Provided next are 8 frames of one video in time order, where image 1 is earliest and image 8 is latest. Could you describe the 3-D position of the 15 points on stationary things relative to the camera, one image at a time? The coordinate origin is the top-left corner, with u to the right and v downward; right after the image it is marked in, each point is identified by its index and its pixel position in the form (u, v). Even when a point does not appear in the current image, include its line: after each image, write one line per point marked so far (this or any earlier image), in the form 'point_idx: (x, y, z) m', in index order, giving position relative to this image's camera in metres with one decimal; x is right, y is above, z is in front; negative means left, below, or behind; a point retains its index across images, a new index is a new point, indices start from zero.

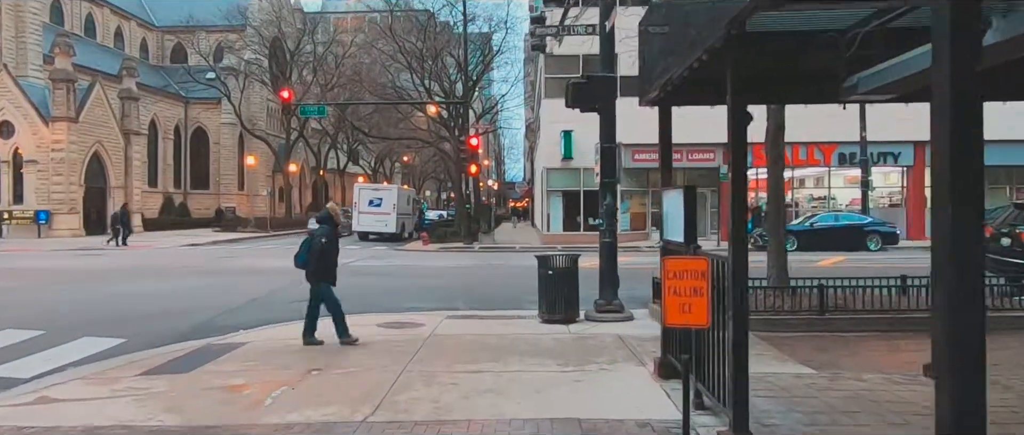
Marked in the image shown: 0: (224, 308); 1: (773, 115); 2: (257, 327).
0: (-5.3, -1.7, +12.9) m
1: (+4.0, +1.5, +10.8) m
2: (-4.0, -1.7, +11.0) m
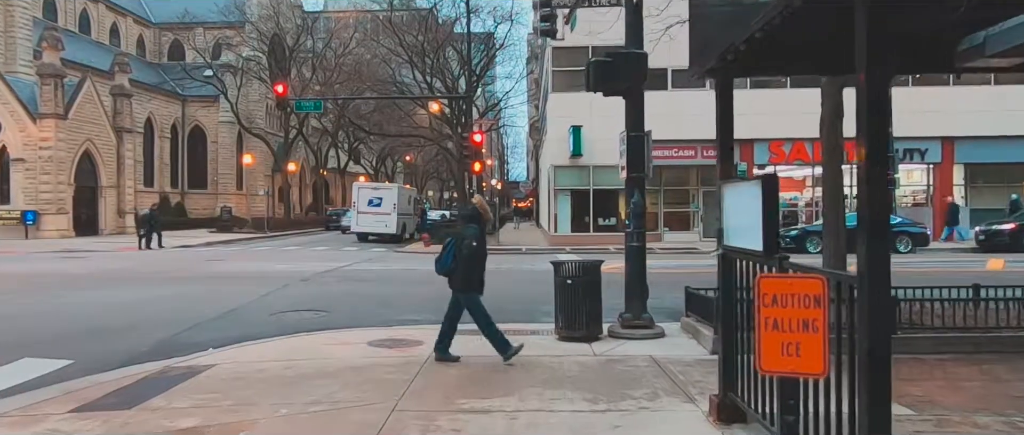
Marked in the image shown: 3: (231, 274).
0: (-5.1, -1.7, +11.4) m
1: (+4.2, +1.5, +9.3) m
2: (-3.8, -1.7, +9.5) m
3: (-7.6, -1.5, +19.0) m
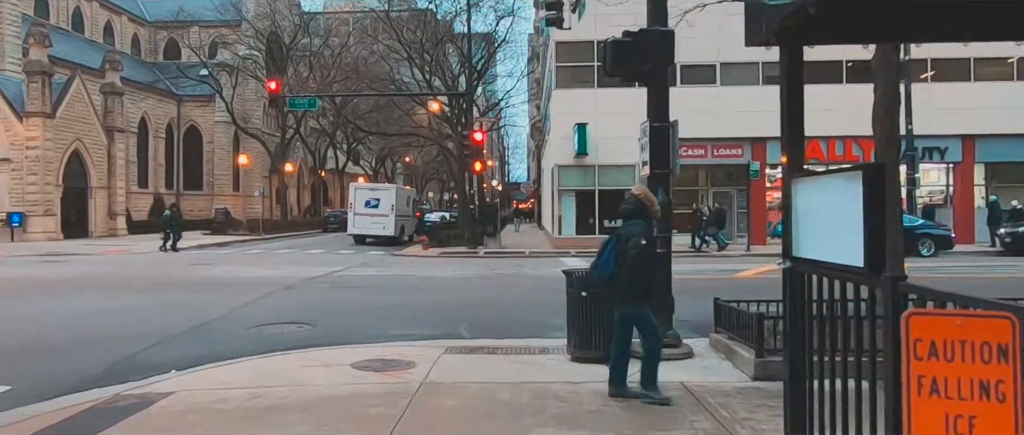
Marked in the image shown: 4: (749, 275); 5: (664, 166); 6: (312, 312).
0: (-5.1, -1.7, +10.2) m
1: (+4.3, +1.5, +8.1) m
2: (-3.8, -1.8, +8.3) m
3: (-7.5, -1.6, +17.8) m
4: (+5.7, -1.4, +16.9) m
5: (+1.8, +0.6, +8.1) m
6: (-3.4, -1.6, +11.8) m
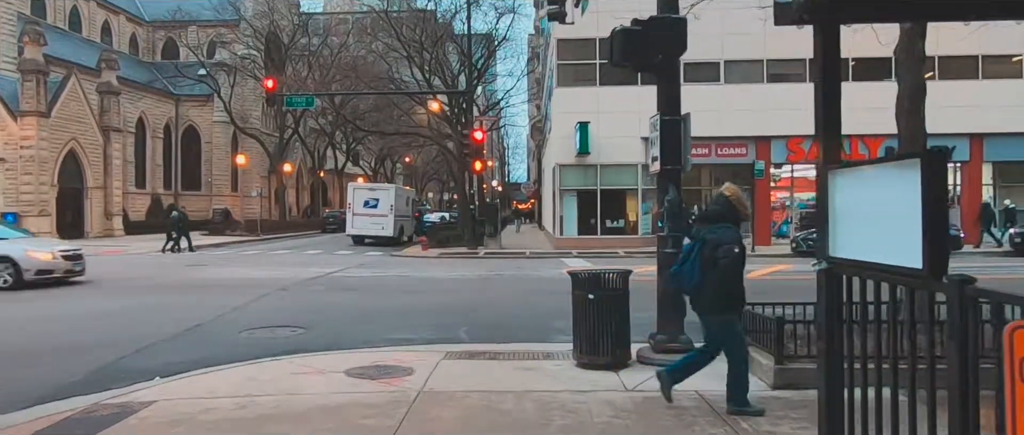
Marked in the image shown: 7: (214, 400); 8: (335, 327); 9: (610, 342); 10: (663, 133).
0: (-5.0, -1.7, +9.8) m
1: (+4.3, +1.5, +7.7) m
2: (-3.7, -1.8, +7.9) m
3: (-7.5, -1.6, +17.4) m
4: (+5.8, -1.4, +16.5) m
5: (+1.8, +0.6, +7.7) m
6: (-3.3, -1.6, +11.4) m
7: (-2.9, -1.7, +6.7) m
8: (-2.6, -1.6, +10.4) m
9: (+1.0, -1.3, +7.5) m
10: (+1.7, +0.9, +7.7) m
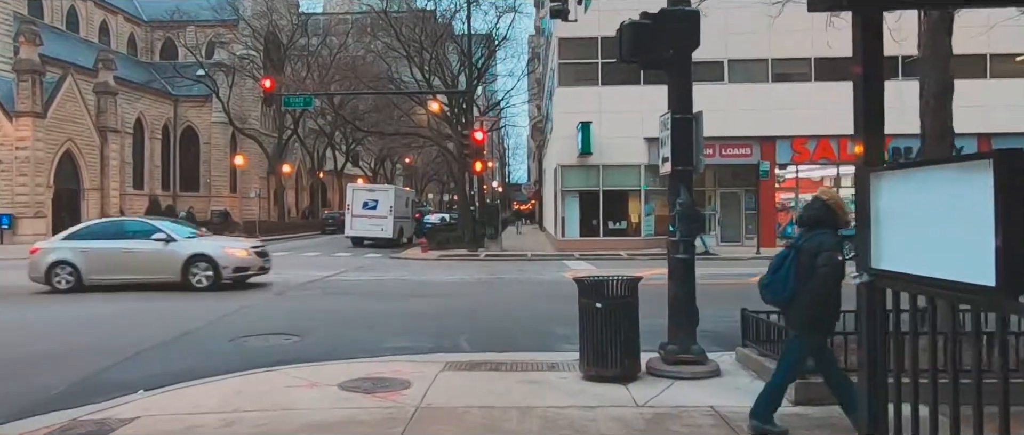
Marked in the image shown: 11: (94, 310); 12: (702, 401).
0: (-5.0, -1.8, +9.3) m
1: (+4.3, +1.4, +7.3) m
2: (-3.7, -1.8, +7.5) m
3: (-7.5, -1.6, +17.0) m
4: (+5.8, -1.4, +16.1) m
5: (+1.8, +0.6, +7.3) m
6: (-3.3, -1.6, +11.0) m
7: (-2.8, -1.8, +6.3) m
8: (-2.6, -1.7, +10.0) m
9: (+1.1, -1.4, +7.1) m
10: (+1.7, +0.9, +7.3) m
11: (-7.9, -1.7, +13.2) m
12: (+1.7, -1.7, +6.3) m
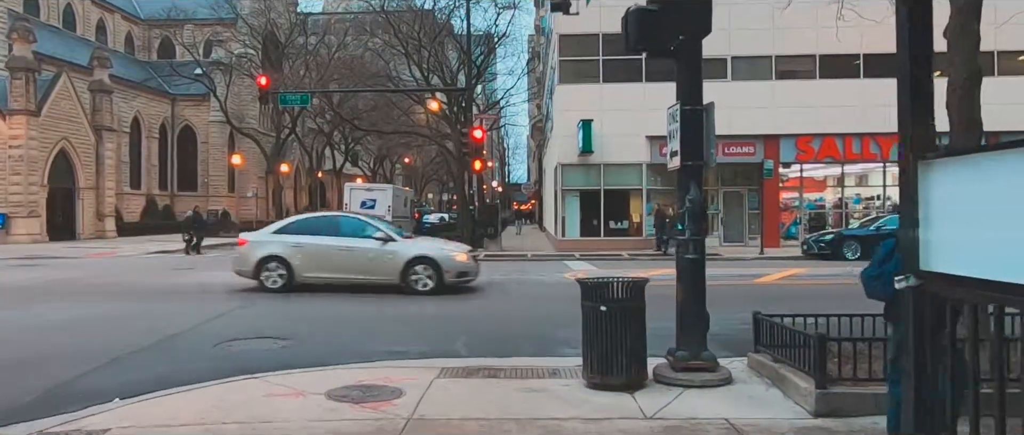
0: (-5.0, -1.7, +8.9) m
1: (+4.3, +1.5, +6.8) m
2: (-3.7, -1.8, +7.1) m
3: (-7.5, -1.6, +16.5) m
4: (+5.8, -1.4, +15.6) m
5: (+1.8, +0.6, +6.8) m
6: (-3.3, -1.6, +10.5) m
7: (-2.8, -1.8, +5.9) m
8: (-2.6, -1.6, +9.6) m
9: (+1.1, -1.3, +6.6) m
10: (+1.7, +0.9, +6.9) m
11: (-7.9, -1.7, +12.7) m
12: (+1.7, -1.6, +5.9) m
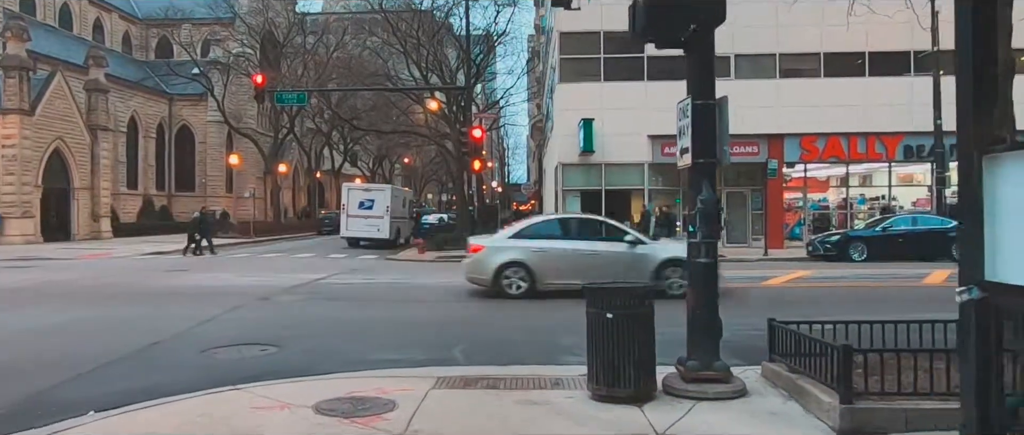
0: (-5.0, -1.7, +8.5) m
1: (+4.3, +1.4, +6.4) m
2: (-3.7, -1.8, +6.6) m
3: (-7.5, -1.6, +16.1) m
4: (+5.8, -1.4, +15.2) m
5: (+1.8, +0.6, +6.4) m
6: (-3.3, -1.6, +10.1) m
7: (-2.8, -1.8, +5.5) m
8: (-2.6, -1.6, +9.1) m
9: (+1.1, -1.4, +6.2) m
10: (+1.7, +0.9, +6.5) m
11: (-7.9, -1.7, +12.3) m
12: (+1.7, -1.6, +5.4) m
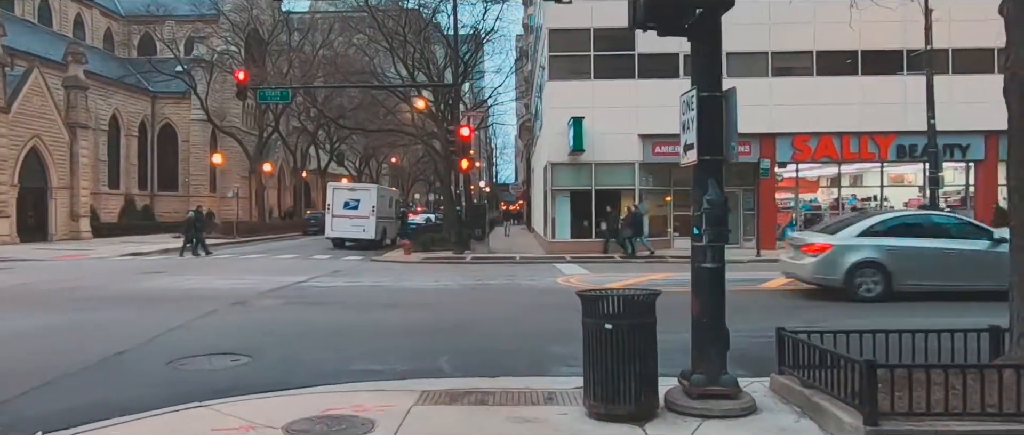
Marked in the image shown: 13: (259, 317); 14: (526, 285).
0: (-5.1, -1.8, +7.9) m
1: (+4.3, +1.4, +6.0) m
2: (-3.8, -1.8, +6.0) m
3: (-7.7, -1.6, +15.4) m
4: (+5.5, -1.4, +14.8) m
5: (+1.7, +0.6, +5.9) m
6: (-3.4, -1.6, +9.5) m
7: (-2.9, -1.8, +4.9) m
8: (-2.7, -1.7, +8.6) m
9: (+1.0, -1.4, +5.7) m
10: (+1.6, +0.9, +6.0) m
11: (-8.0, -1.7, +11.6) m
12: (+1.6, -1.7, +4.9) m
13: (-4.0, -1.6, +11.1) m
14: (+0.3, -1.5, +15.6) m
